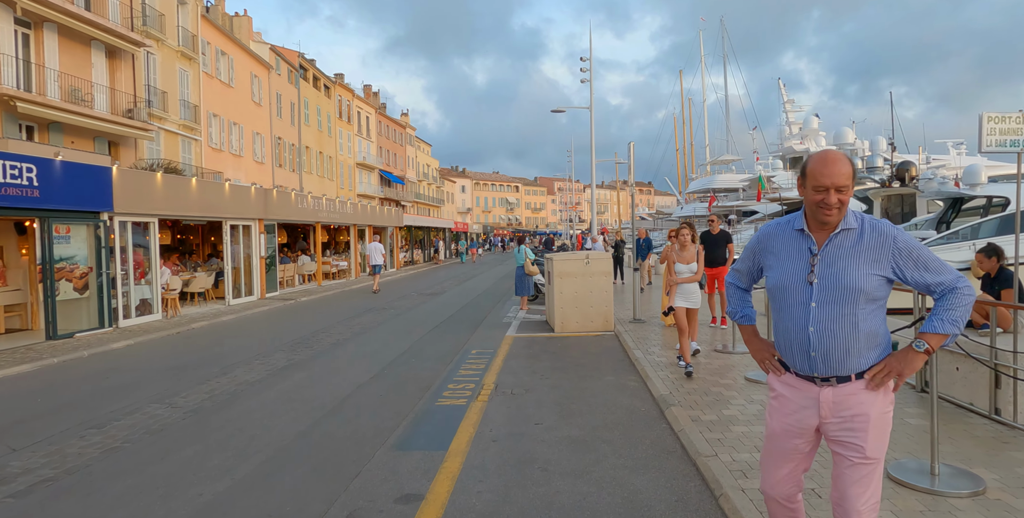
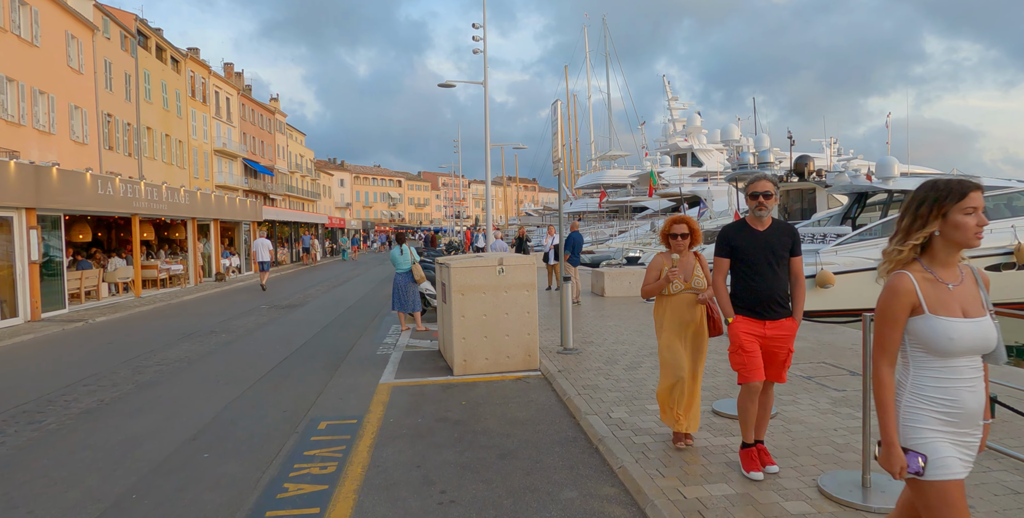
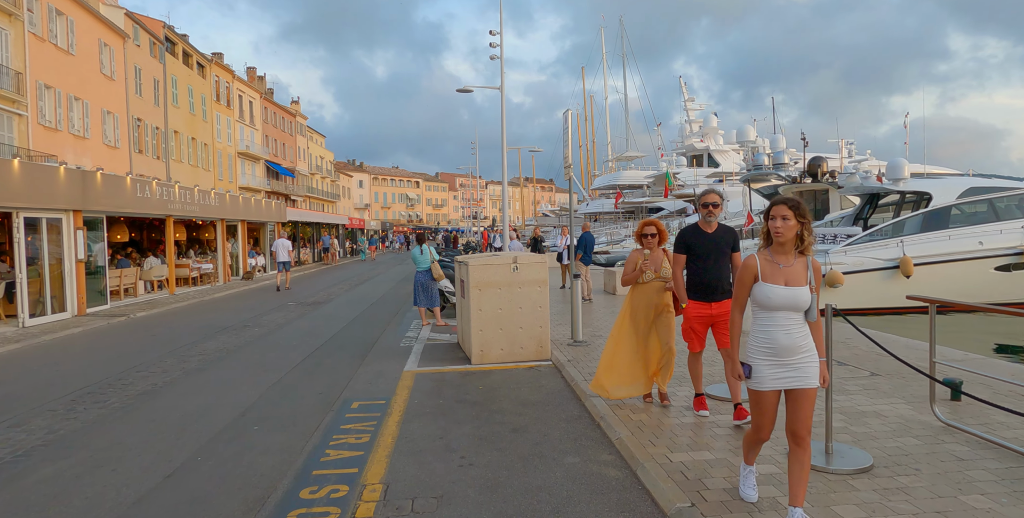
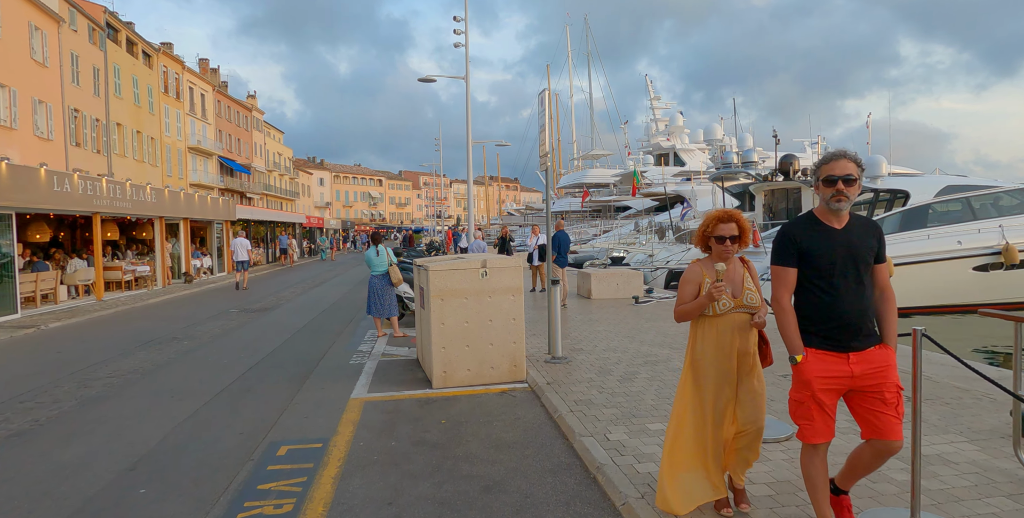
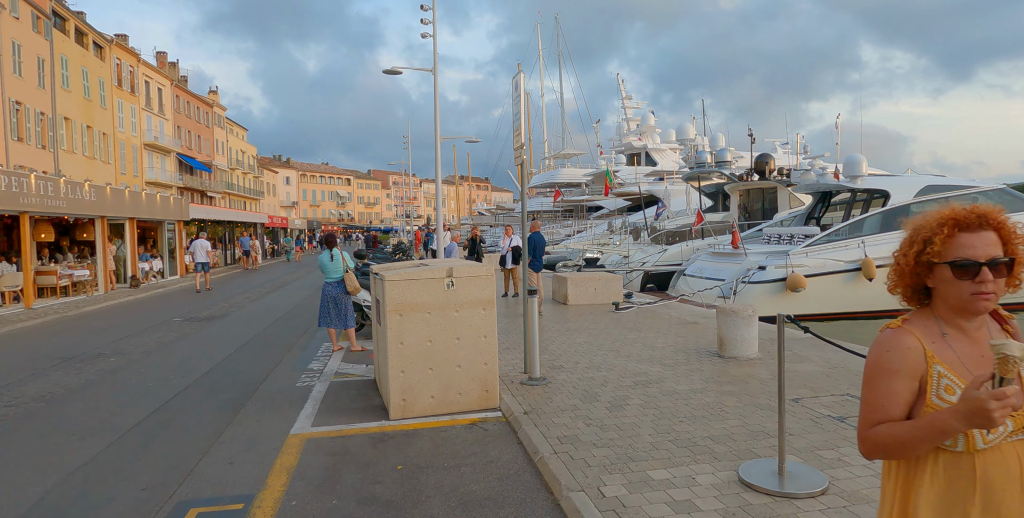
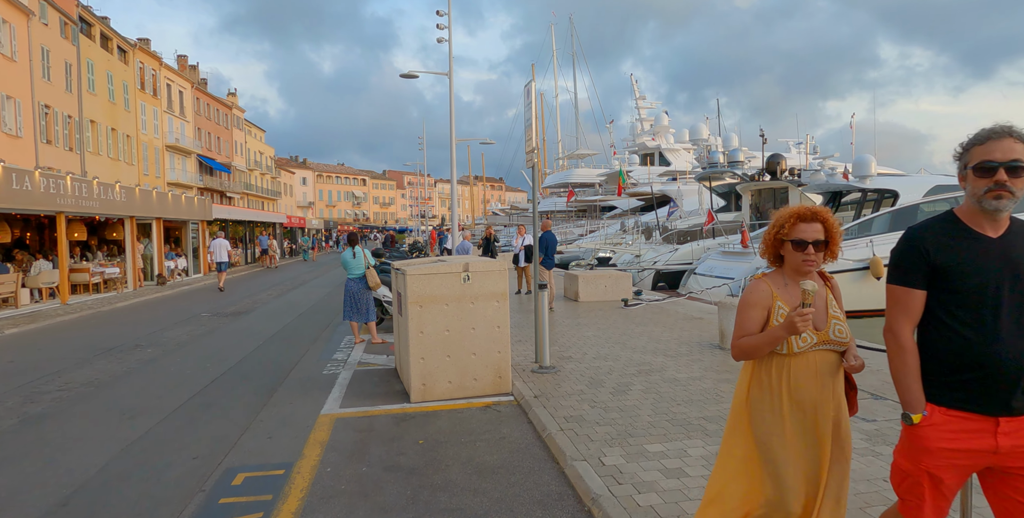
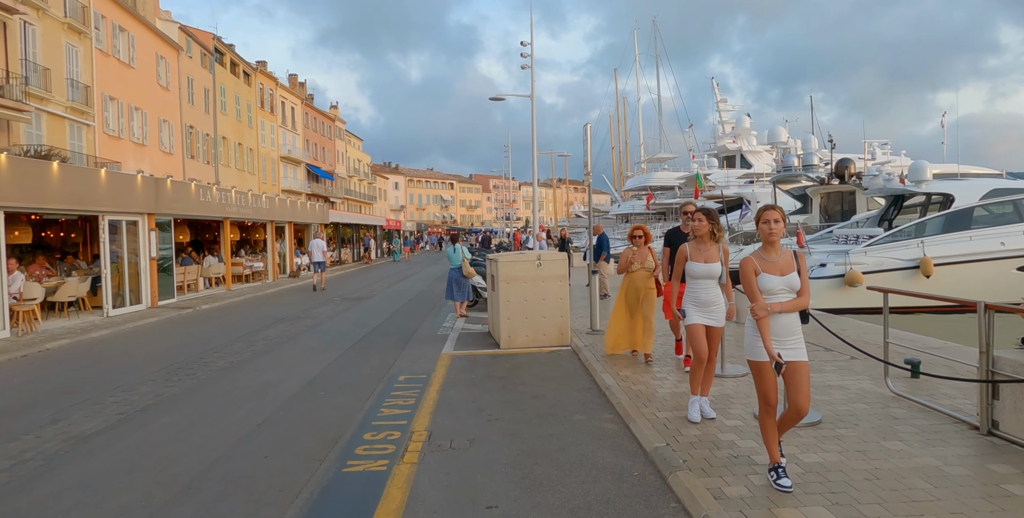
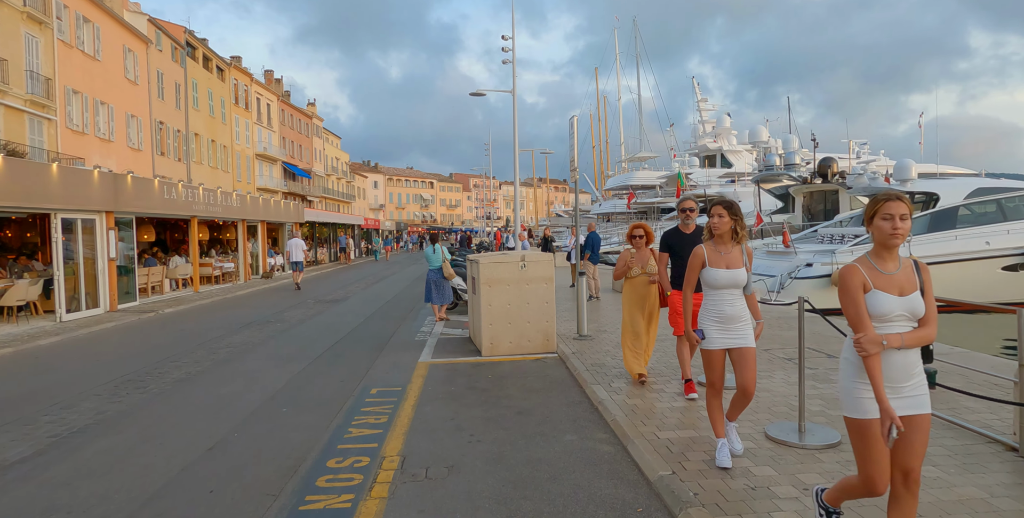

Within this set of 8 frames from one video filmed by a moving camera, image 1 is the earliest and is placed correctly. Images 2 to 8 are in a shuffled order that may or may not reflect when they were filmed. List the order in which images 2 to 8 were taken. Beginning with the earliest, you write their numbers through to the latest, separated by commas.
7, 8, 3, 2, 4, 6, 5
